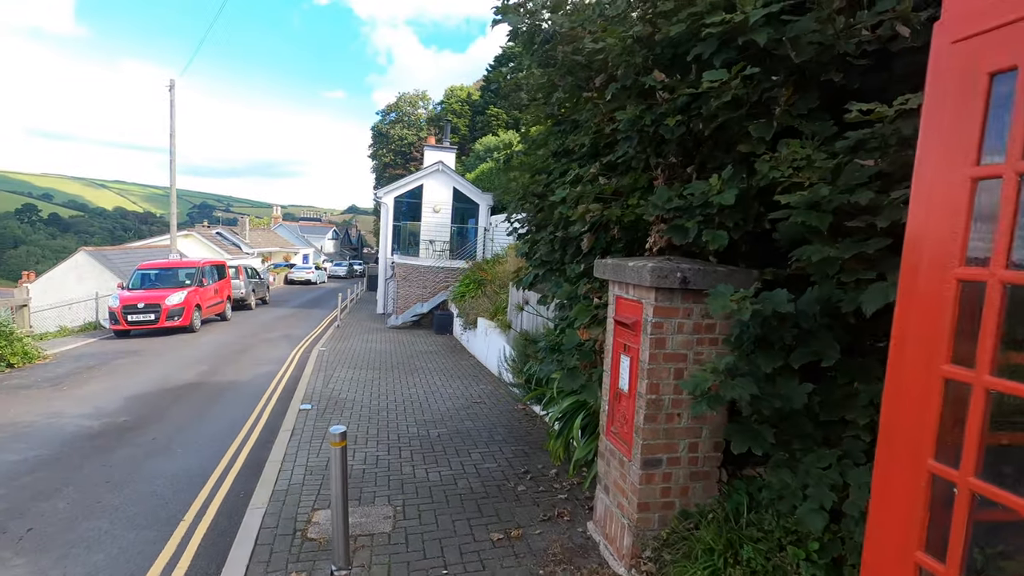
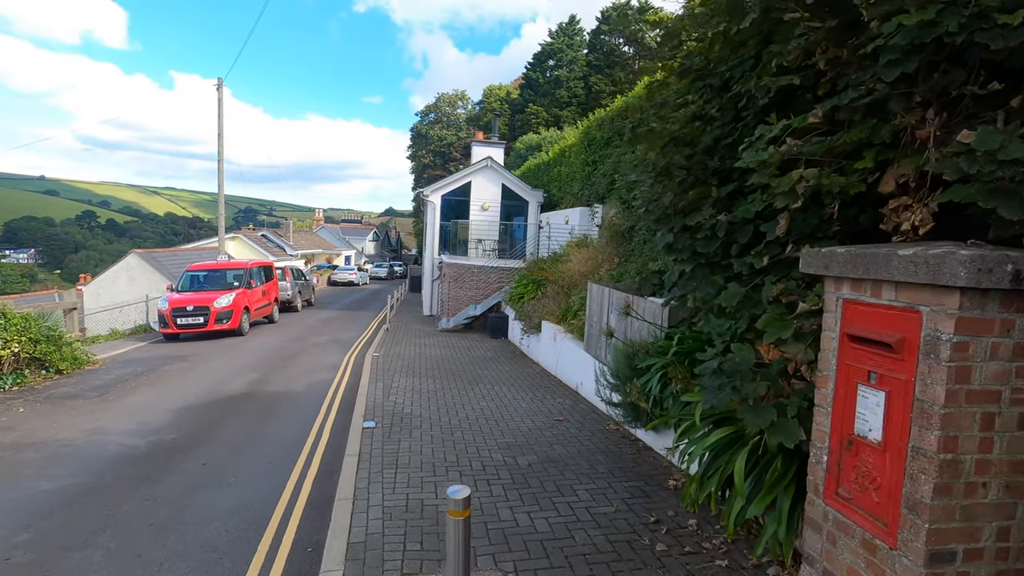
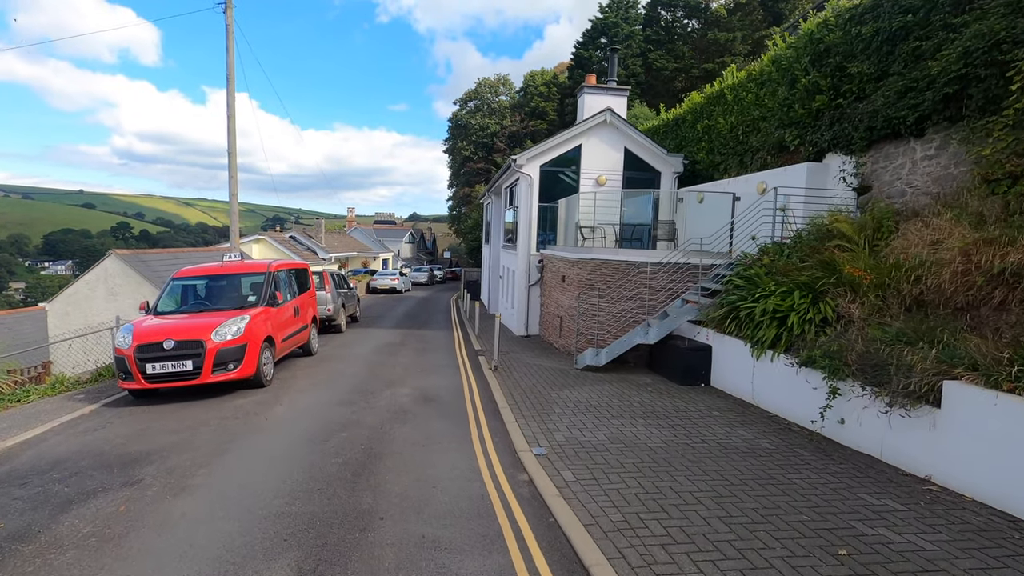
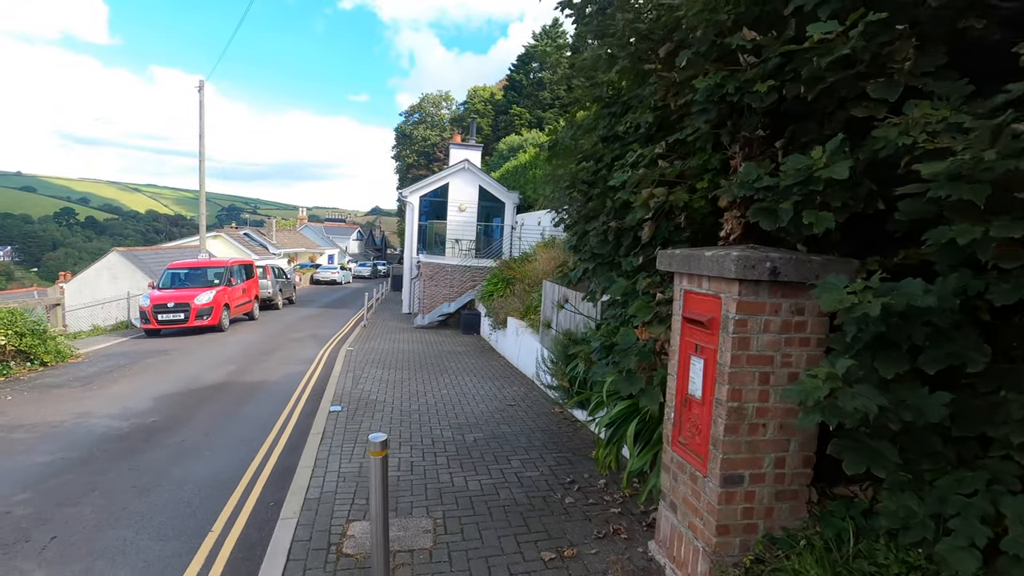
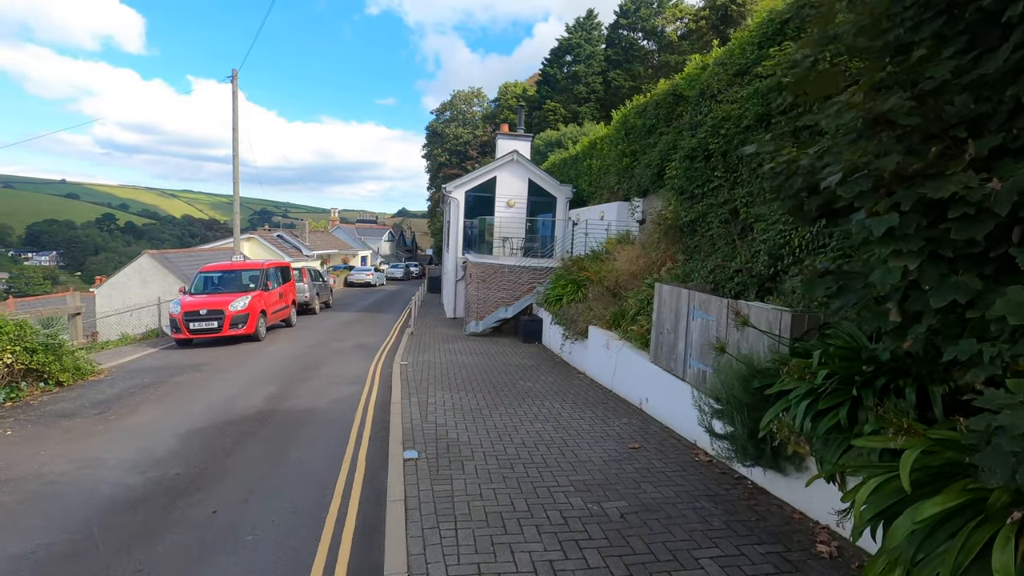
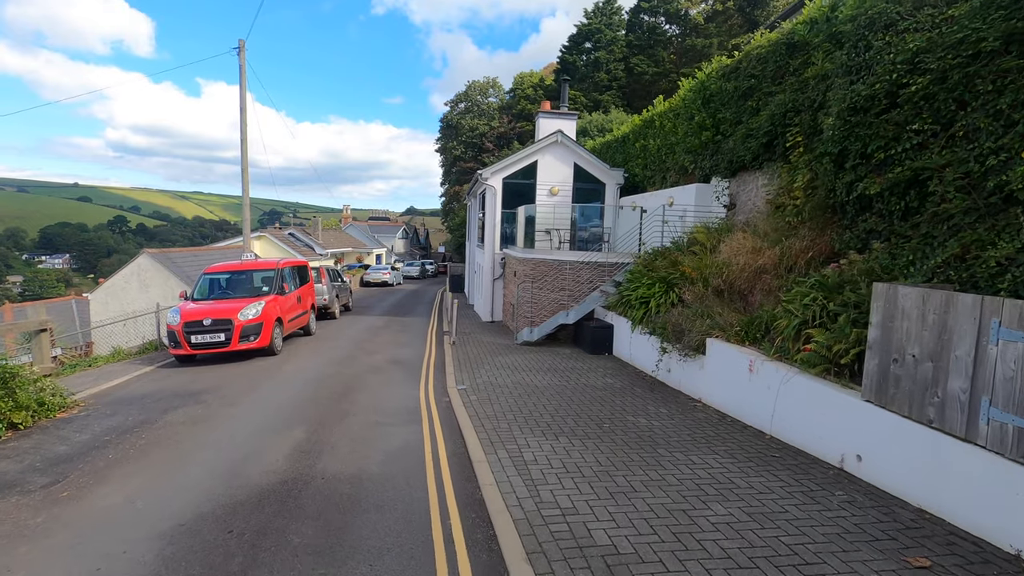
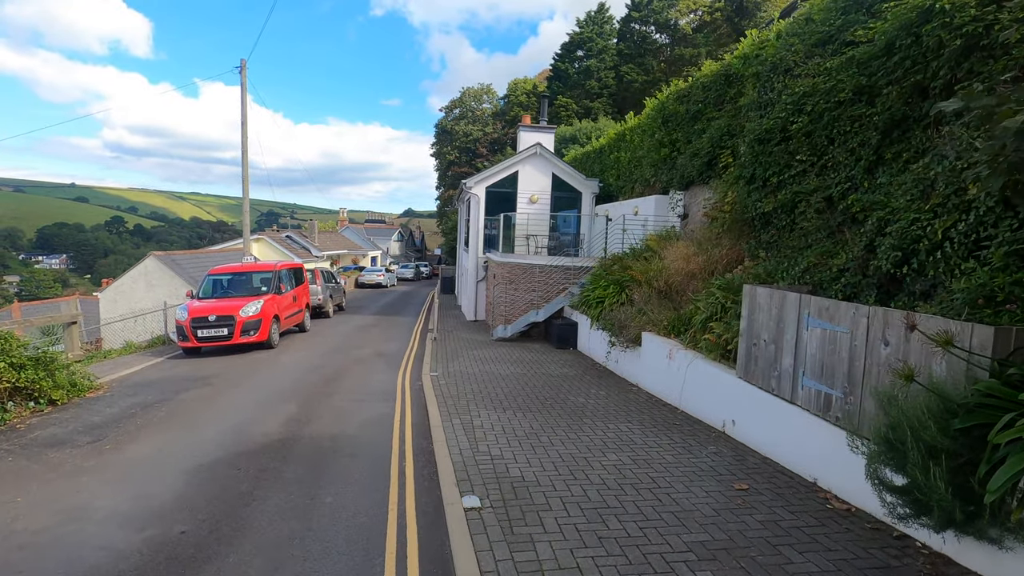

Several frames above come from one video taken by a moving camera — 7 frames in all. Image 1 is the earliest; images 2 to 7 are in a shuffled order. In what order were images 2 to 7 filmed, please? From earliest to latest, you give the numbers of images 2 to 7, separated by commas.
4, 2, 5, 7, 6, 3
